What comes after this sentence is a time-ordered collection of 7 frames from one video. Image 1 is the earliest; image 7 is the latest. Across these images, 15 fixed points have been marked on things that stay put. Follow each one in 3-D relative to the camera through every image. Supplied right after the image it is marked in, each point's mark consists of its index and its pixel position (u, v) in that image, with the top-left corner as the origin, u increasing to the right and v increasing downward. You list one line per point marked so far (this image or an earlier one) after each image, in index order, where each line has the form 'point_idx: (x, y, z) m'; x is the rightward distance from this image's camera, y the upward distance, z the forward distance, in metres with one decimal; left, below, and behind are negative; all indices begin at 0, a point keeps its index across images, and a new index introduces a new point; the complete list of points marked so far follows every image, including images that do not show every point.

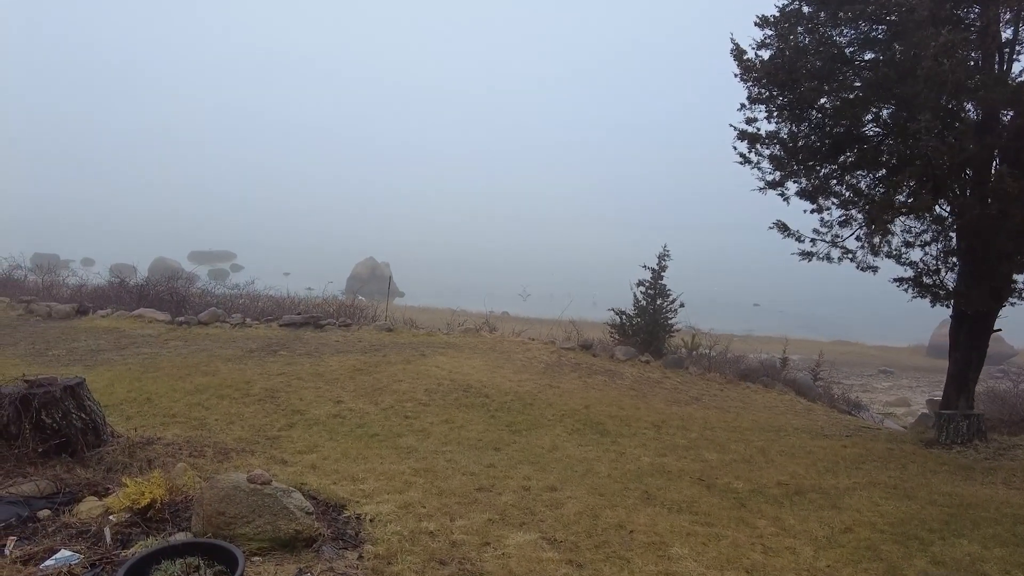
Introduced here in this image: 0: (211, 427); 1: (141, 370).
0: (-2.5, -1.2, +5.3) m
1: (-4.1, -0.9, +6.9) m
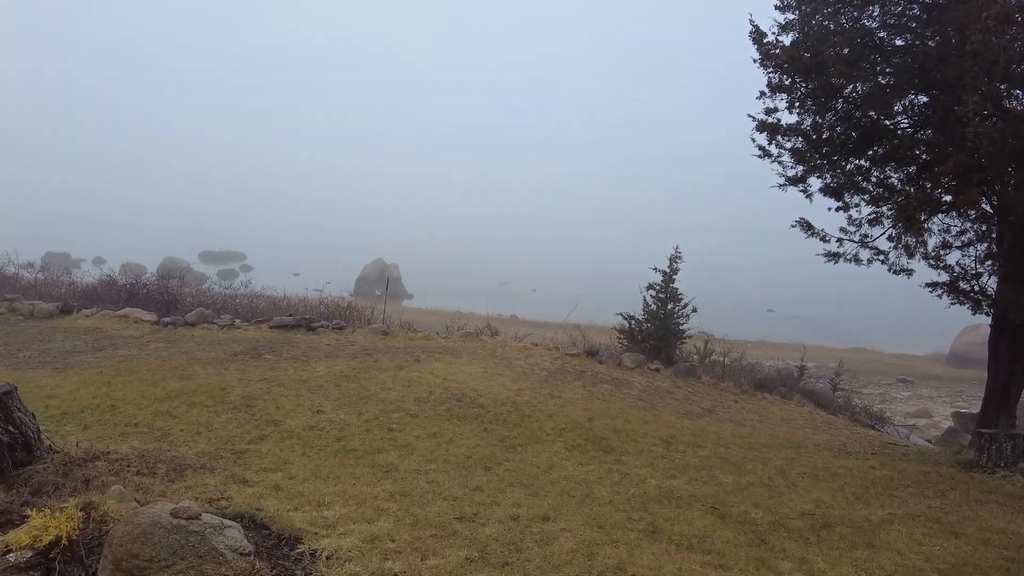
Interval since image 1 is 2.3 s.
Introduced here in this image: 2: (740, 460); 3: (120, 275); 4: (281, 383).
0: (-2.6, -1.2, +4.8) m
1: (-4.1, -0.9, +6.5) m
2: (+2.1, -1.6, +5.8) m
3: (-7.3, +0.3, +11.5) m
4: (-2.4, -1.0, +6.5) m
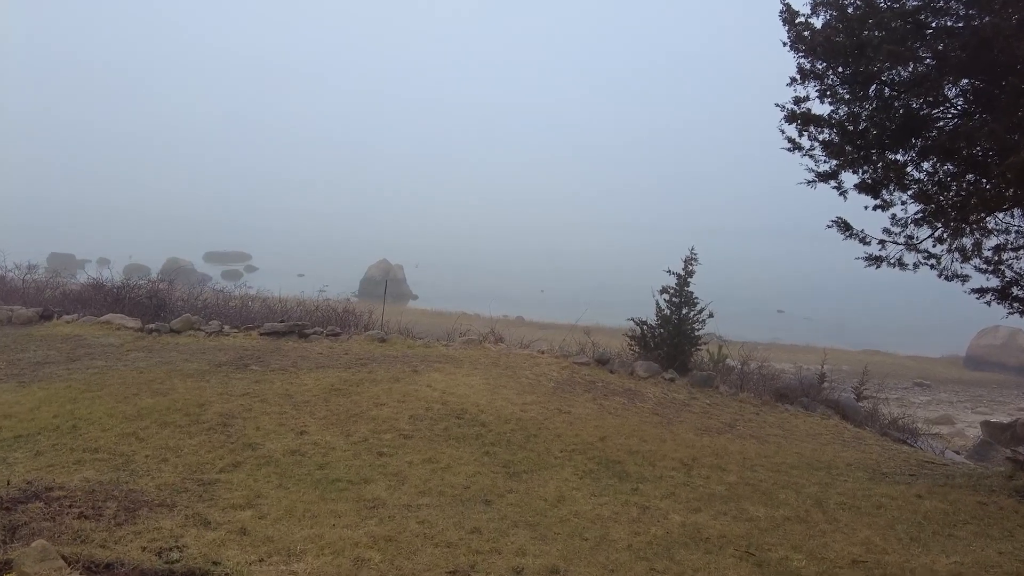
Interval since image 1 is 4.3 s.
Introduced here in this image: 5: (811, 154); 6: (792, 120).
0: (-2.6, -1.2, +4.3) m
1: (-4.1, -1.0, +5.9) m
2: (+2.1, -1.6, +5.2) m
3: (-7.2, +0.2, +11.1) m
4: (-2.4, -1.1, +6.0) m
5: (+3.0, +1.3, +6.2) m
6: (+2.7, +1.6, +6.1) m
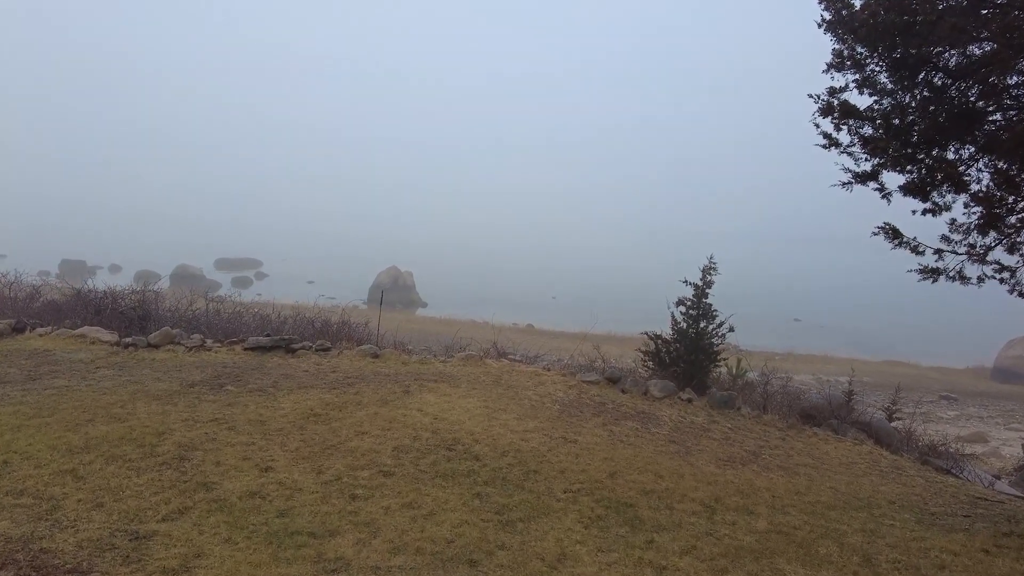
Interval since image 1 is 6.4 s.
0: (-2.6, -1.3, +3.6) m
1: (-4.1, -1.1, +5.3) m
2: (+2.1, -1.8, +4.4) m
3: (-7.1, 0.0, +10.5) m
4: (-2.4, -1.2, +5.3) m
5: (+3.0, +1.2, +5.5) m
6: (+2.7, +1.5, +5.4) m
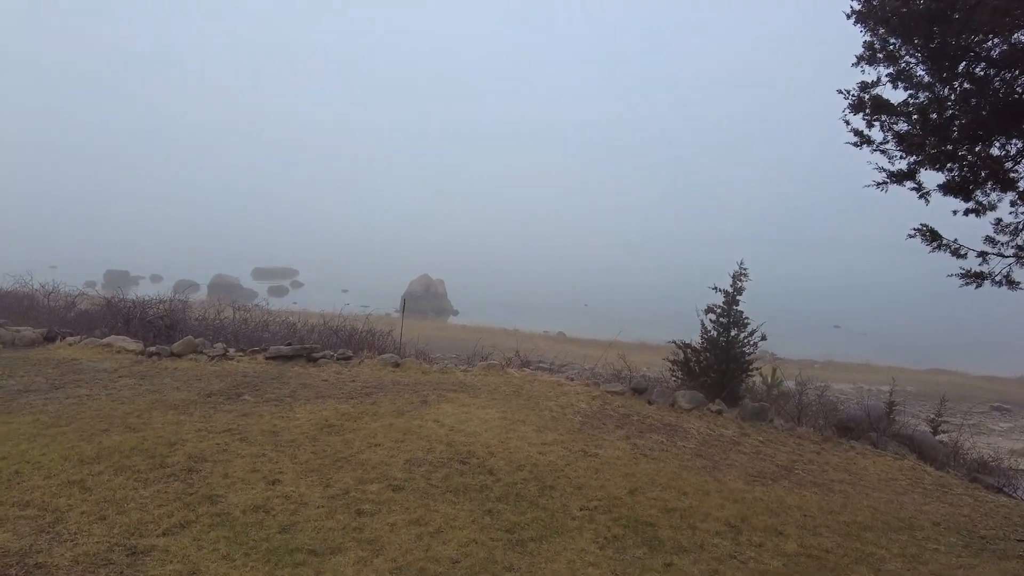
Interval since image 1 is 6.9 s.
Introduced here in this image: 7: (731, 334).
0: (-2.6, -1.4, +3.6) m
1: (-4.0, -1.2, +5.4) m
2: (+2.2, -1.8, +4.1) m
3: (-6.7, -0.1, +10.7) m
4: (-2.2, -1.3, +5.3) m
5: (+3.1, +1.1, +5.2) m
6: (+2.9, +1.5, +5.1) m
7: (+3.1, -0.6, +8.8) m
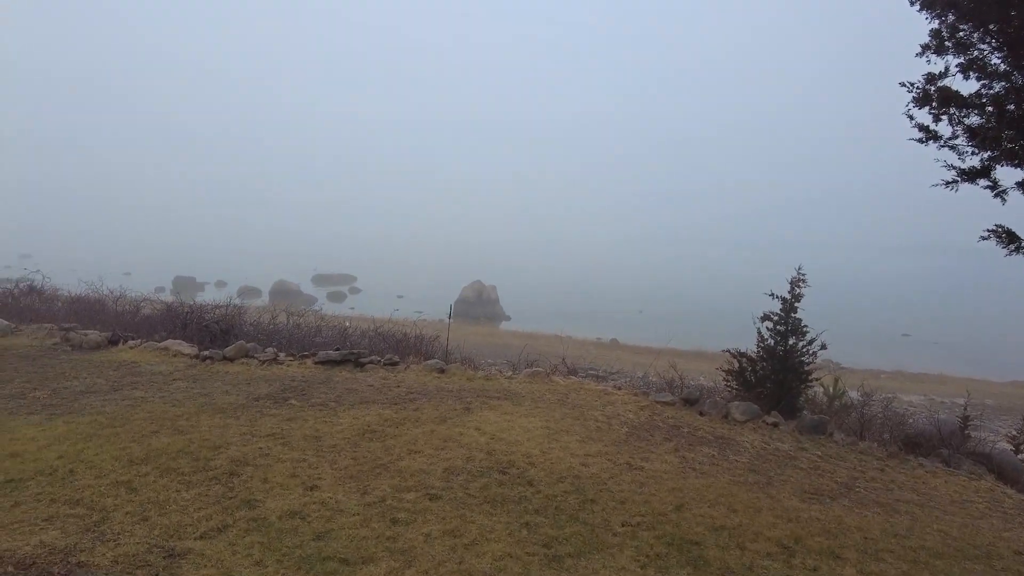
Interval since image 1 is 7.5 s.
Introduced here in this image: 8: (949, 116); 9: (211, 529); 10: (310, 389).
0: (-2.4, -1.4, +3.7) m
1: (-3.6, -1.2, +5.6) m
2: (+2.4, -1.8, +3.8) m
3: (-5.8, -0.2, +11.1) m
4: (-1.9, -1.3, +5.3) m
5: (+3.4, +1.1, +4.8) m
6: (+3.2, +1.4, +4.8) m
7: (+3.7, -0.7, +8.4) m
8: (+3.3, +1.3, +4.7) m
9: (-1.8, -1.4, +3.8) m
10: (-2.3, -1.1, +7.1) m
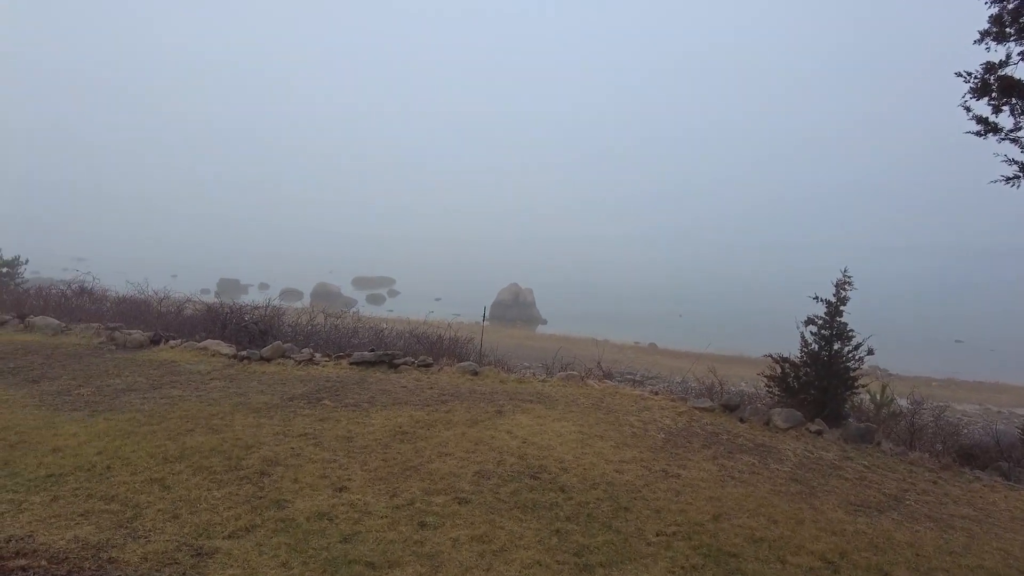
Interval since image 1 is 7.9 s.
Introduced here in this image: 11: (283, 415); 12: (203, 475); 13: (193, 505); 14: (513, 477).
0: (-2.2, -1.4, +3.7) m
1: (-3.3, -1.2, +5.7) m
2: (+2.6, -1.8, +3.6) m
3: (-5.2, -0.3, +11.3) m
4: (-1.6, -1.3, +5.3) m
5: (+3.6, +1.1, +4.5) m
6: (+3.4, +1.4, +4.5) m
7: (+4.2, -0.8, +8.1) m
8: (+3.5, +1.3, +4.4) m
9: (-1.6, -1.4, +3.7) m
10: (-1.9, -1.1, +7.1) m
11: (-2.2, -1.2, +6.0) m
12: (-2.2, -1.3, +4.5) m
13: (-2.0, -1.4, +4.0) m
14: (0.0, -1.5, +4.9) m
